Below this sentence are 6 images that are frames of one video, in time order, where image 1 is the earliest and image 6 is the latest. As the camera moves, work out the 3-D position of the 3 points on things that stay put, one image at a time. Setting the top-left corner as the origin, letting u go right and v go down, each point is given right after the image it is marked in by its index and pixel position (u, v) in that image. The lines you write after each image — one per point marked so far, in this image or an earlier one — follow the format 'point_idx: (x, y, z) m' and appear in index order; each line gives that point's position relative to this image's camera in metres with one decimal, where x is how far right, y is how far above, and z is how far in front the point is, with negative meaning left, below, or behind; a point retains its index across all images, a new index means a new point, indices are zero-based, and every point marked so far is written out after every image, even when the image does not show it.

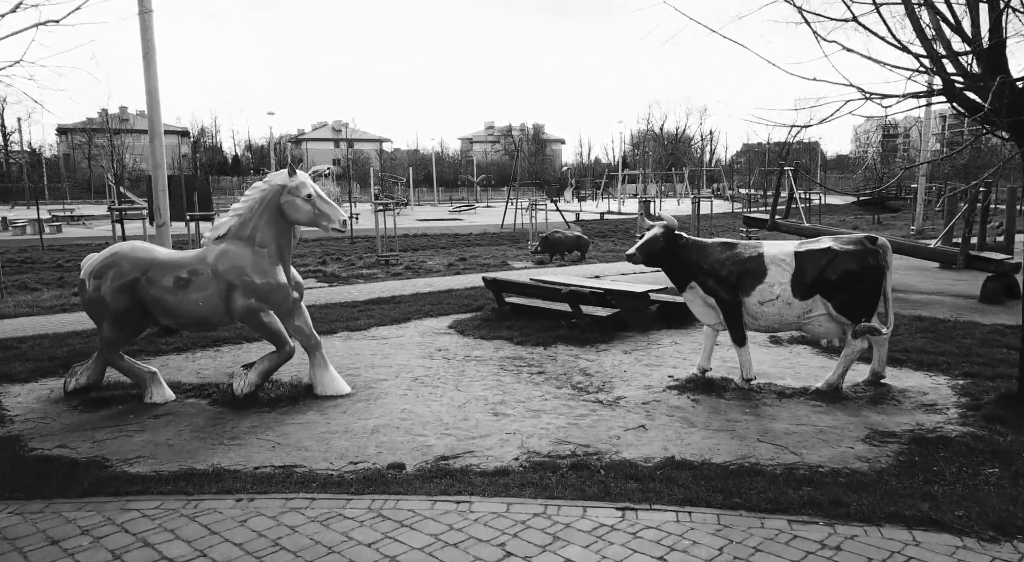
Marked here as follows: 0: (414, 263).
0: (-2.7, +0.5, +19.8) m
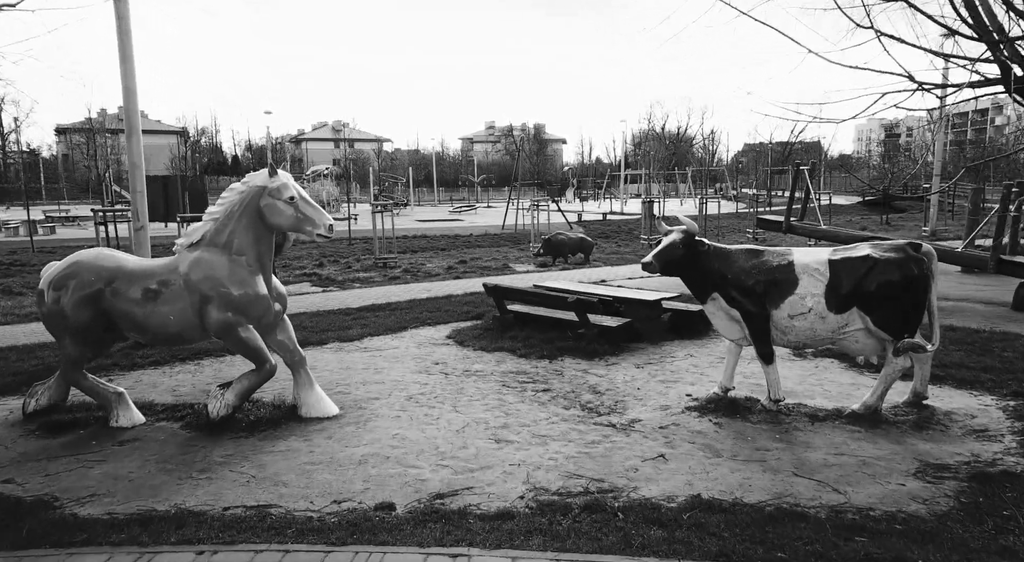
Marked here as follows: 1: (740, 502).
0: (-2.7, +0.4, +19.2) m
1: (+1.3, -1.3, +4.1) m
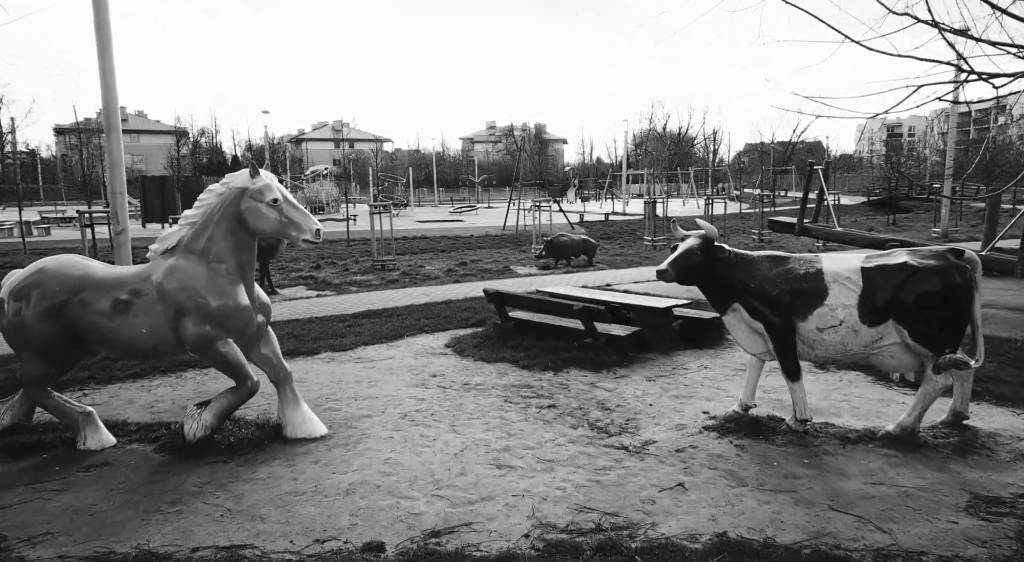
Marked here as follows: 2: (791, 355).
0: (-2.6, +0.3, +18.8) m
1: (+1.3, -1.3, +3.6) m
2: (+2.0, -0.5, +5.0) m
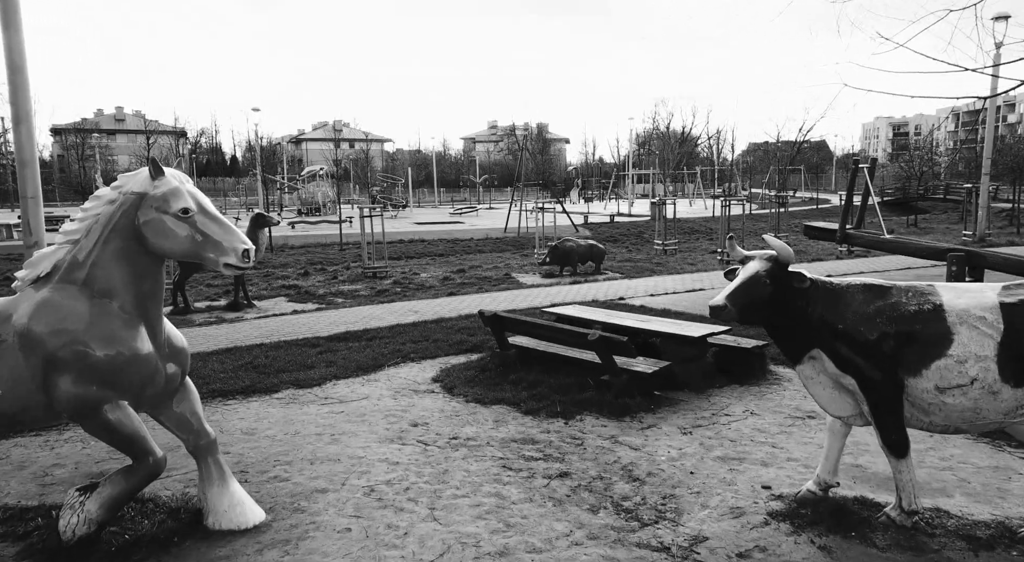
0: (-2.6, +0.1, +17.4) m
1: (+1.3, -1.5, +2.2) m
2: (+1.9, -0.7, +3.6) m
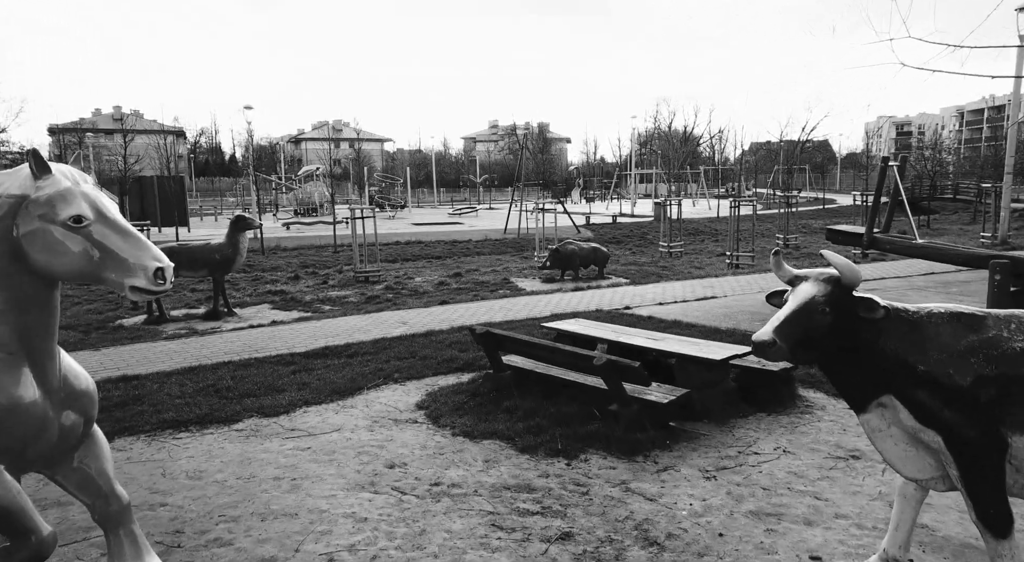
0: (-2.6, 0.0, +16.6) m
1: (+1.3, -1.6, +1.4) m
2: (+1.9, -0.8, +2.8) m
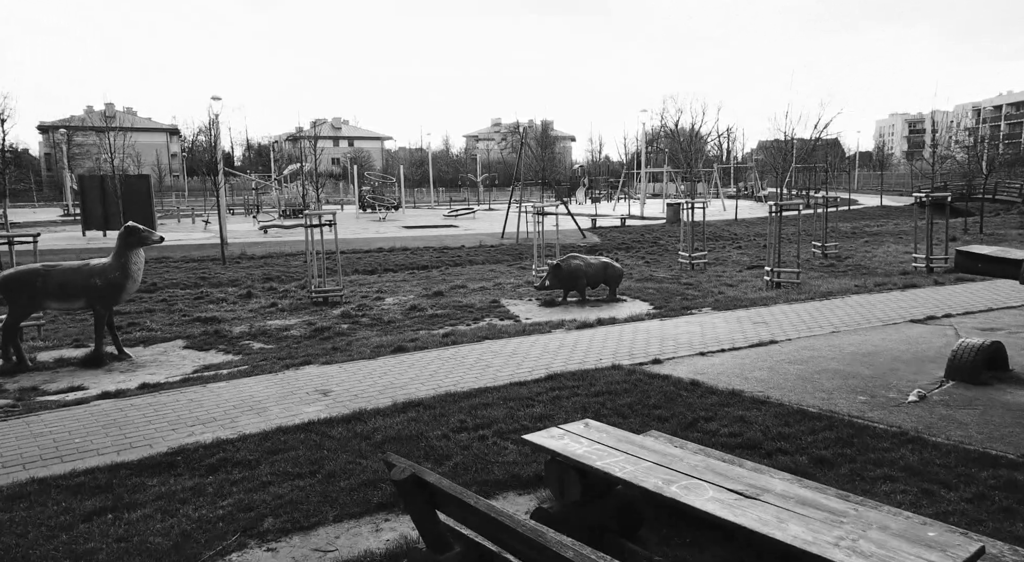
0: (-2.8, -0.4, +13.5) m
1: (+1.0, -2.1, -1.7) m
2: (+1.6, -1.3, -0.3) m
